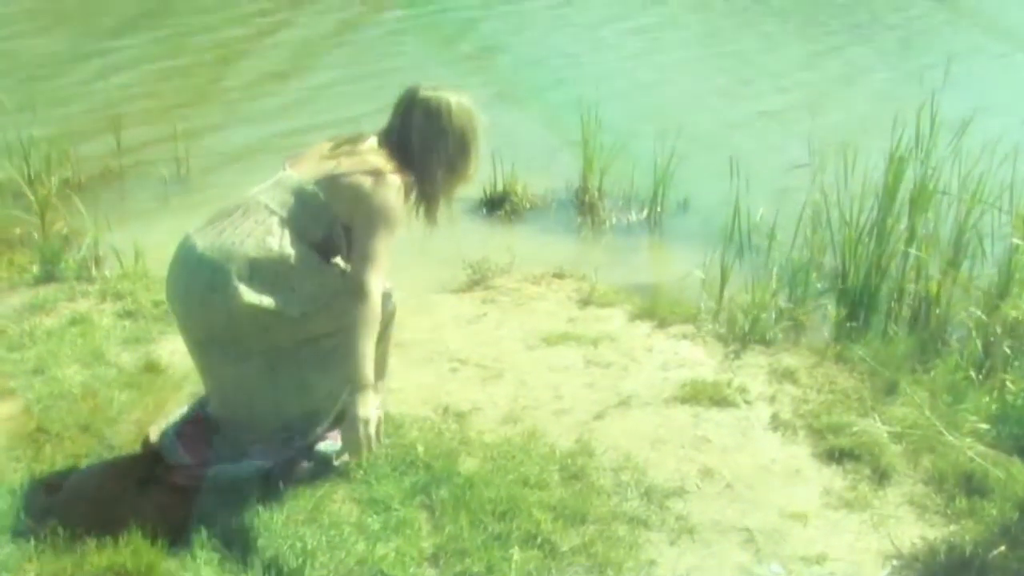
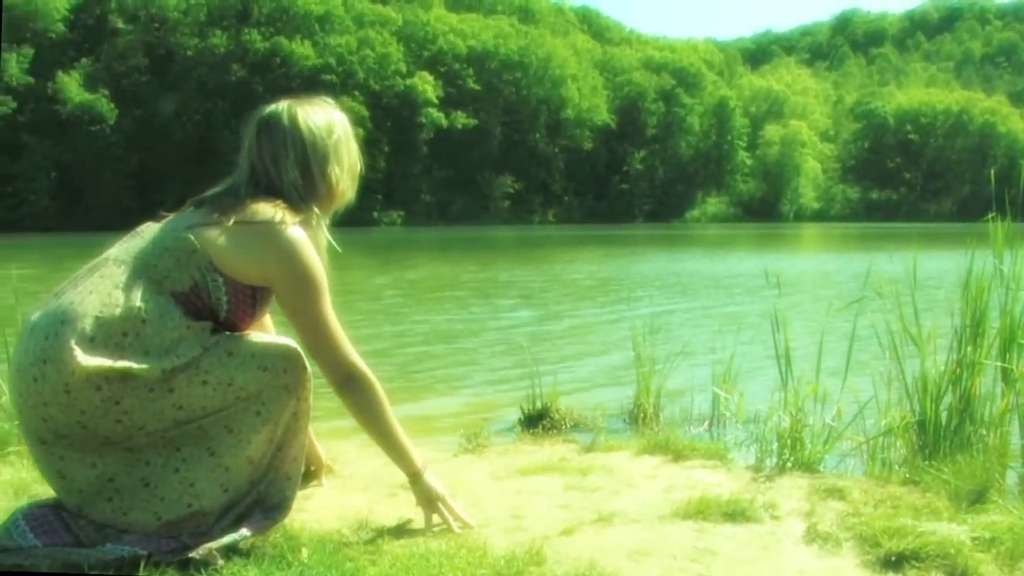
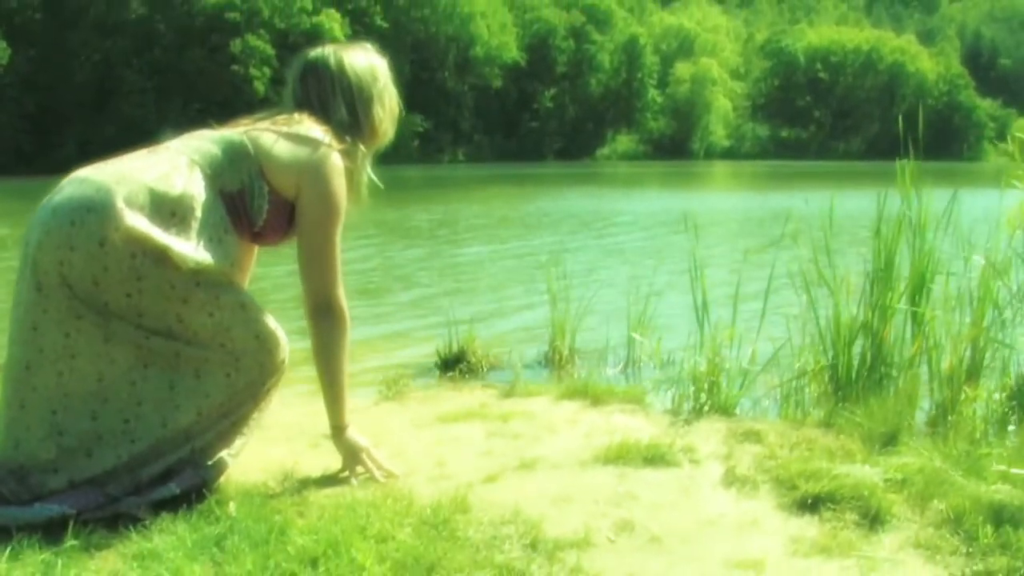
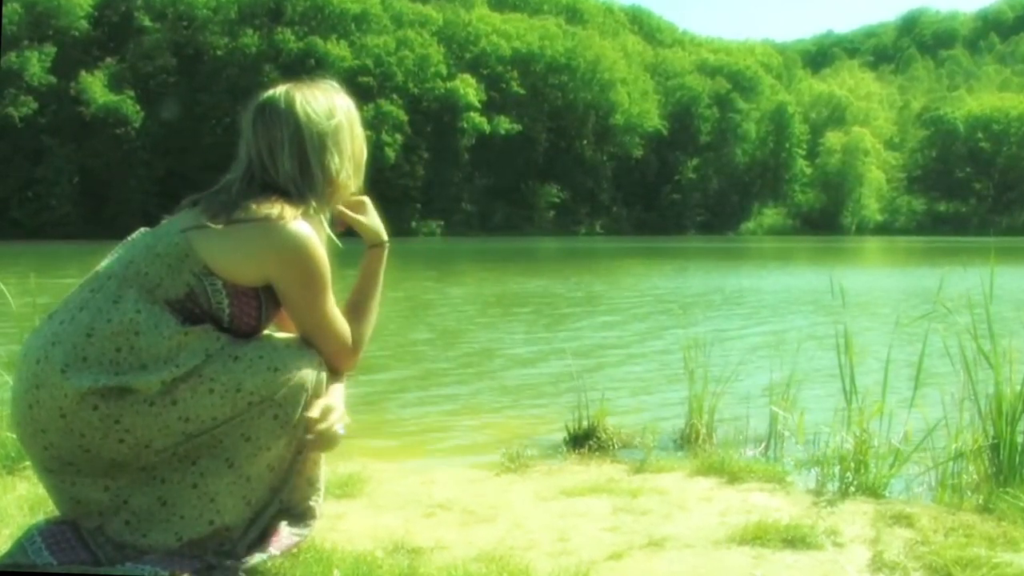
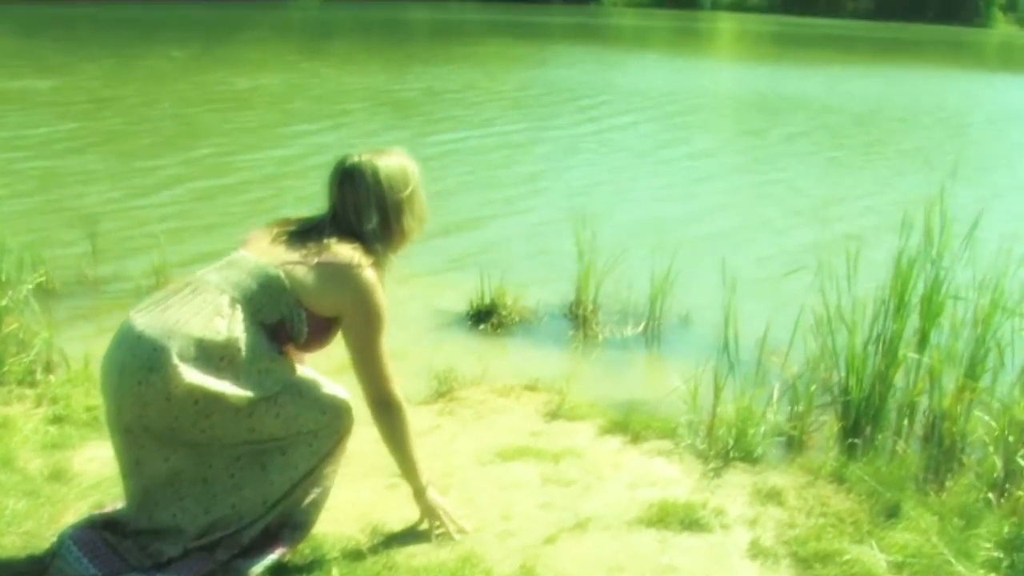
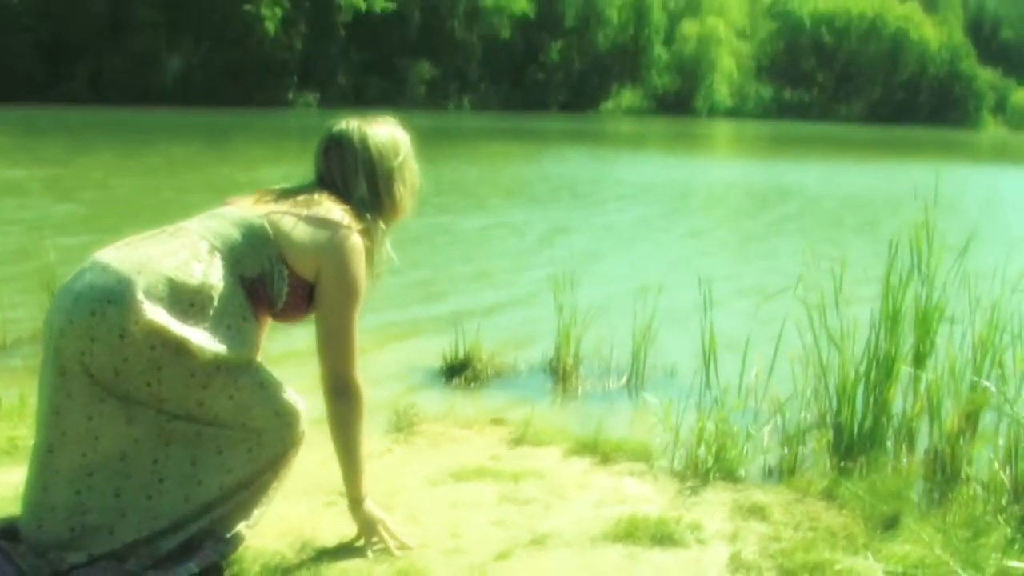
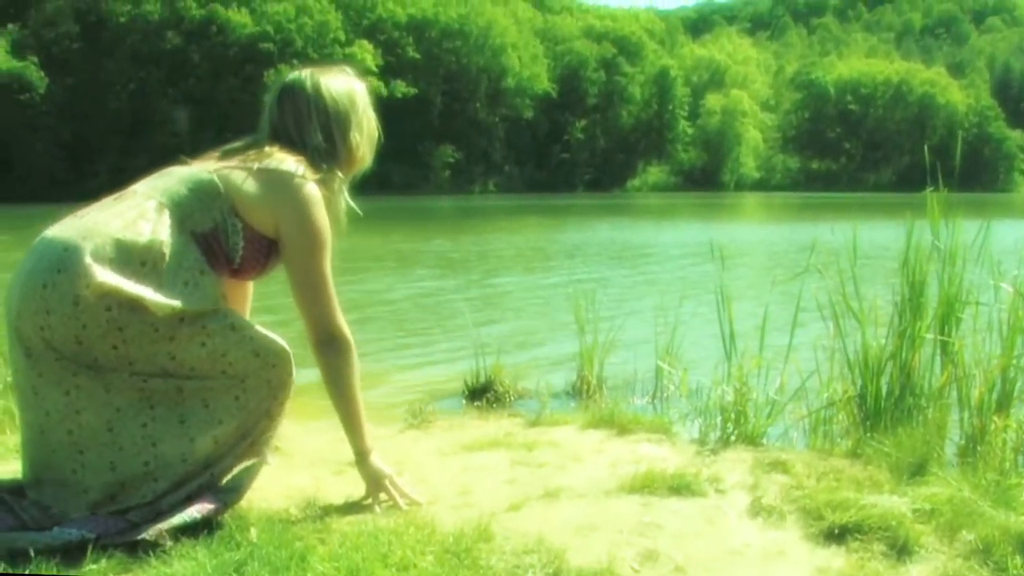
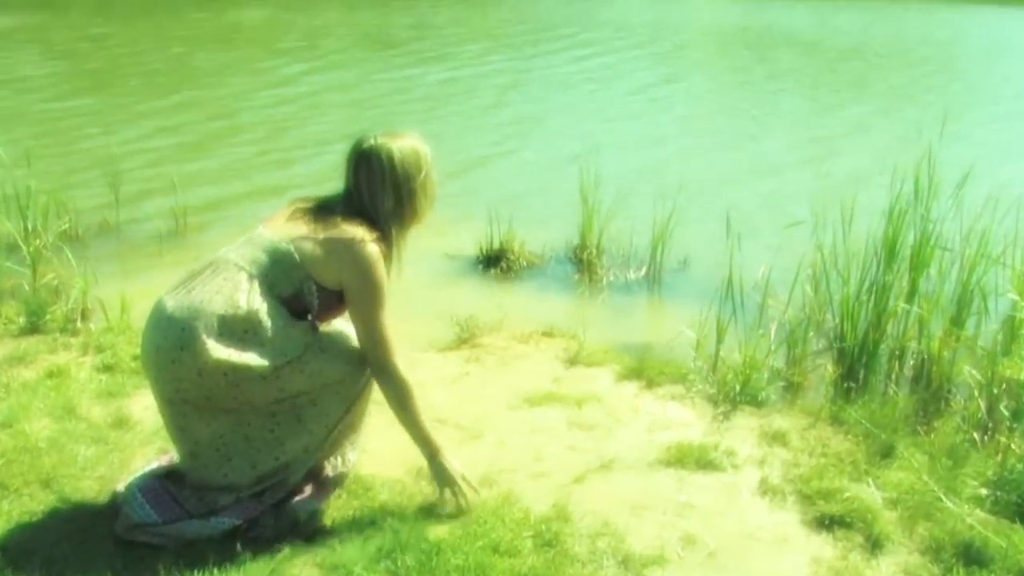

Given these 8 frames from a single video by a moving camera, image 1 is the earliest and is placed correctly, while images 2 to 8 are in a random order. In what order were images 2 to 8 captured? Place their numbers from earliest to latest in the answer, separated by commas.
8, 5, 6, 3, 7, 2, 4
